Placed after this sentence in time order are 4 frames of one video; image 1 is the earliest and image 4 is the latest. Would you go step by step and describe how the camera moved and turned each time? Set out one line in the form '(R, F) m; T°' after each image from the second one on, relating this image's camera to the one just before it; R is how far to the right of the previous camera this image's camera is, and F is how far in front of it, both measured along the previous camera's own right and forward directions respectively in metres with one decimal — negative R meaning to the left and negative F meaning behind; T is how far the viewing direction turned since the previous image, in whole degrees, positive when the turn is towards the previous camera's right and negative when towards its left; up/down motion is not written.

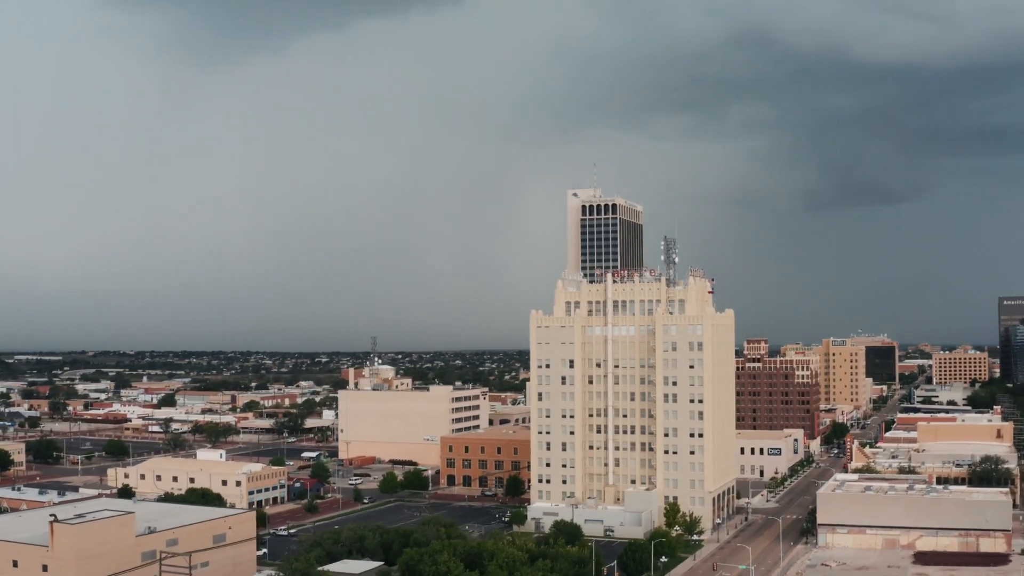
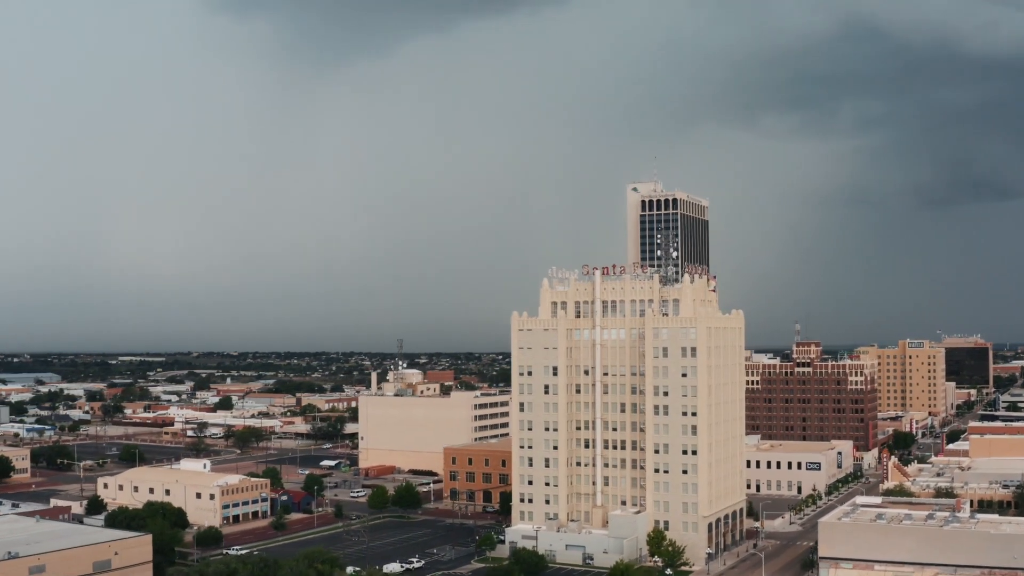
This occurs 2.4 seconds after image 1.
(+13.6, +12.8) m; -5°
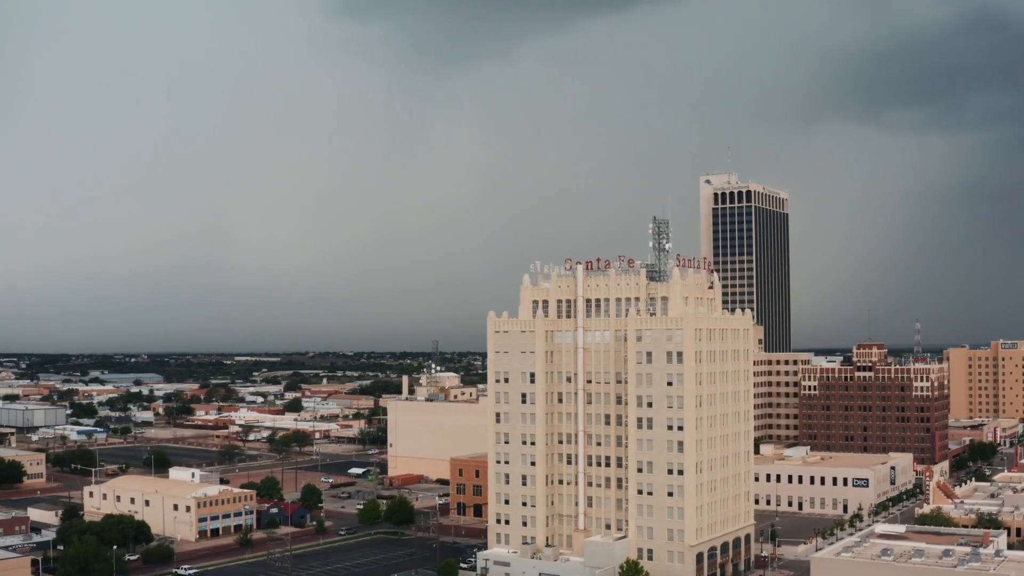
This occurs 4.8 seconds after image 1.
(+14.0, +12.5) m; -6°
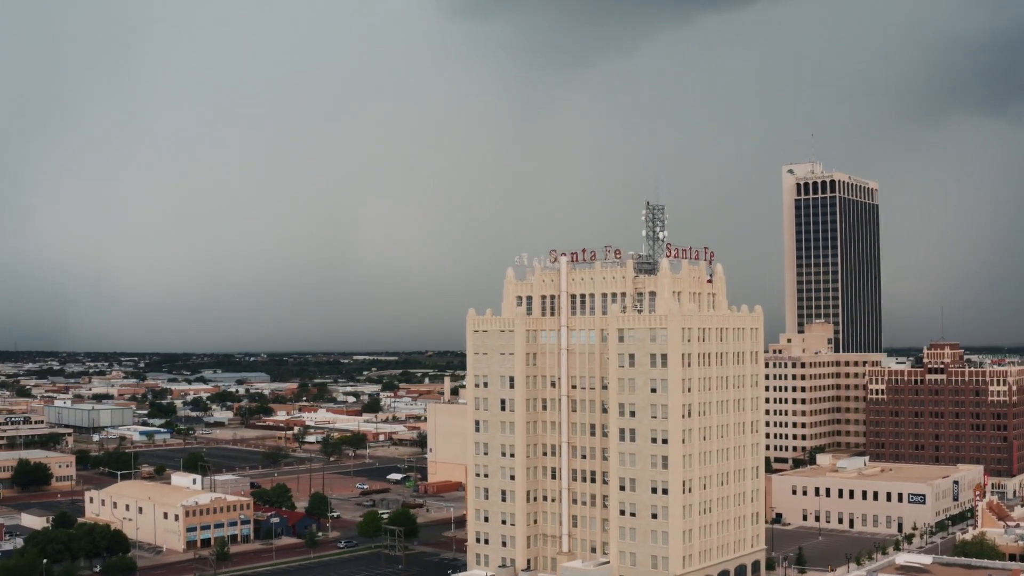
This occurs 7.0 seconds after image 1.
(+12.7, +10.8) m; -6°
